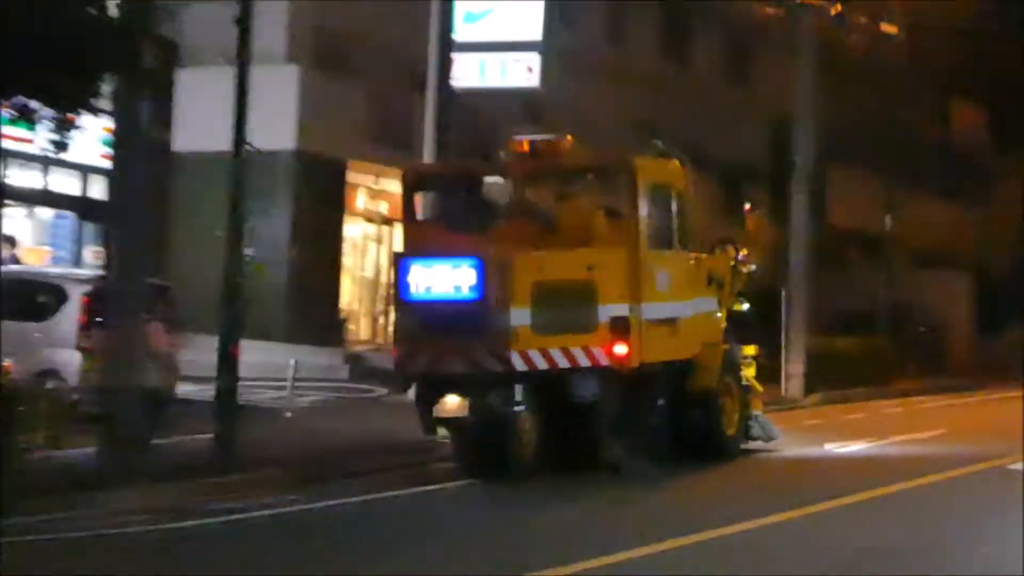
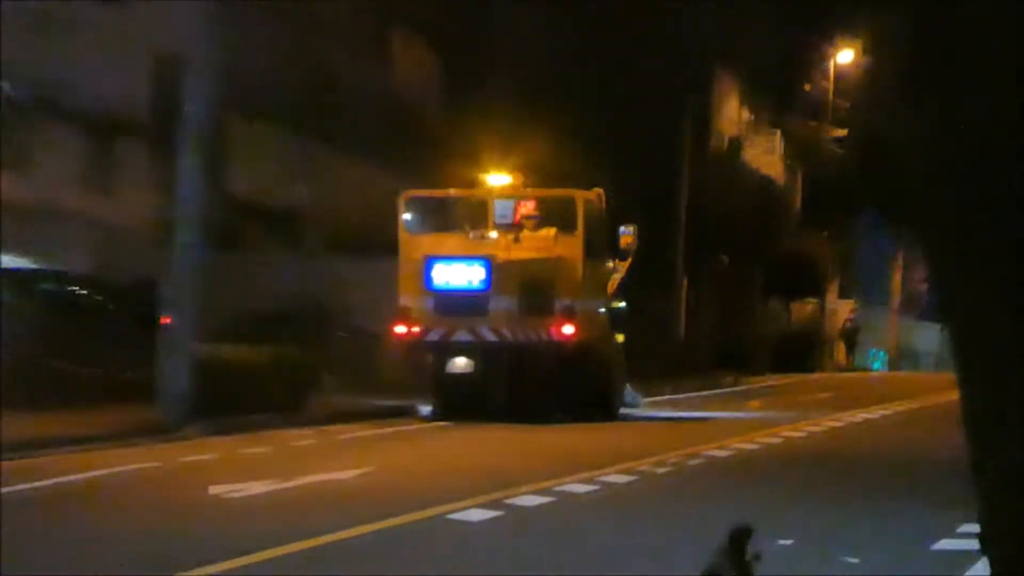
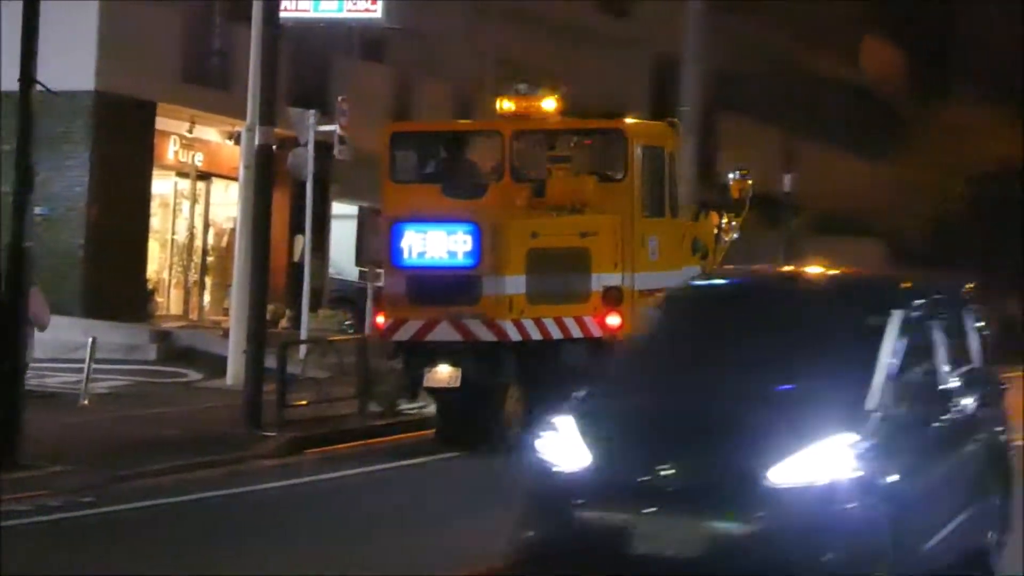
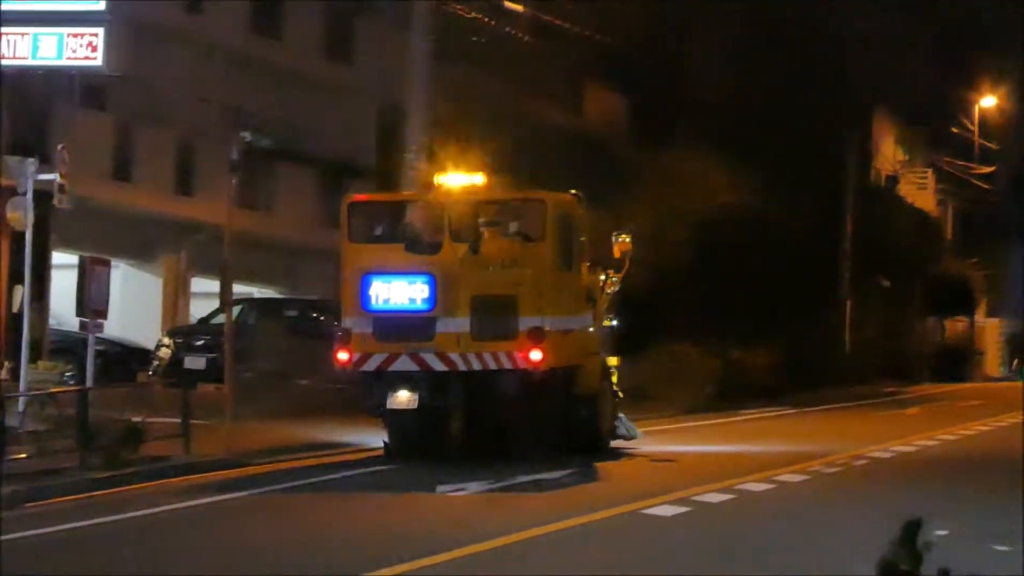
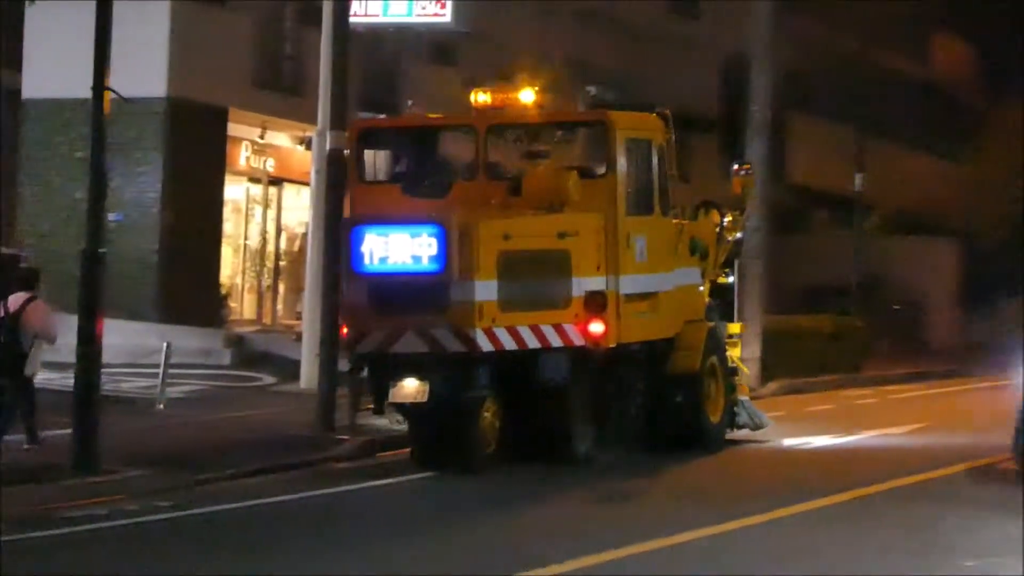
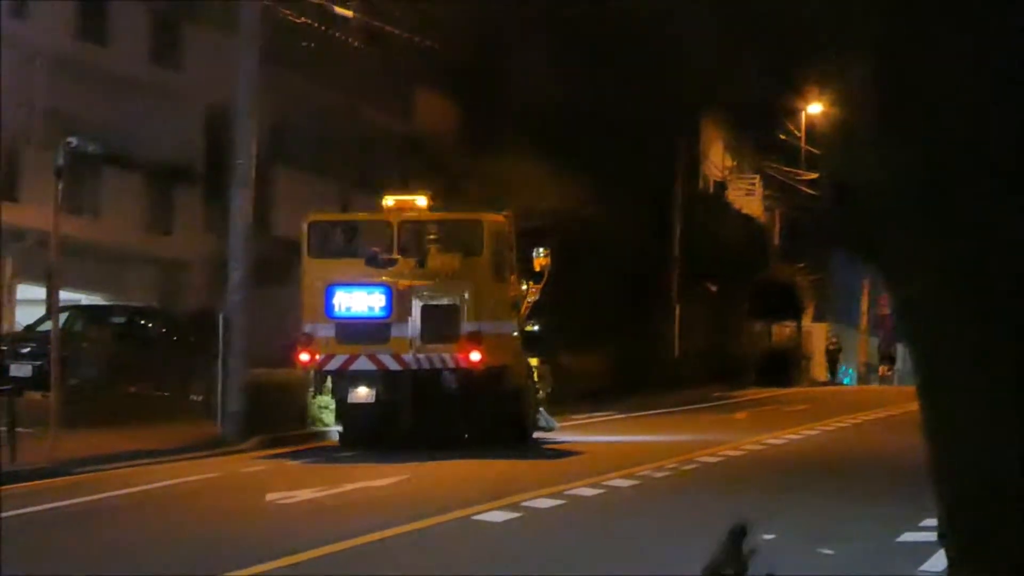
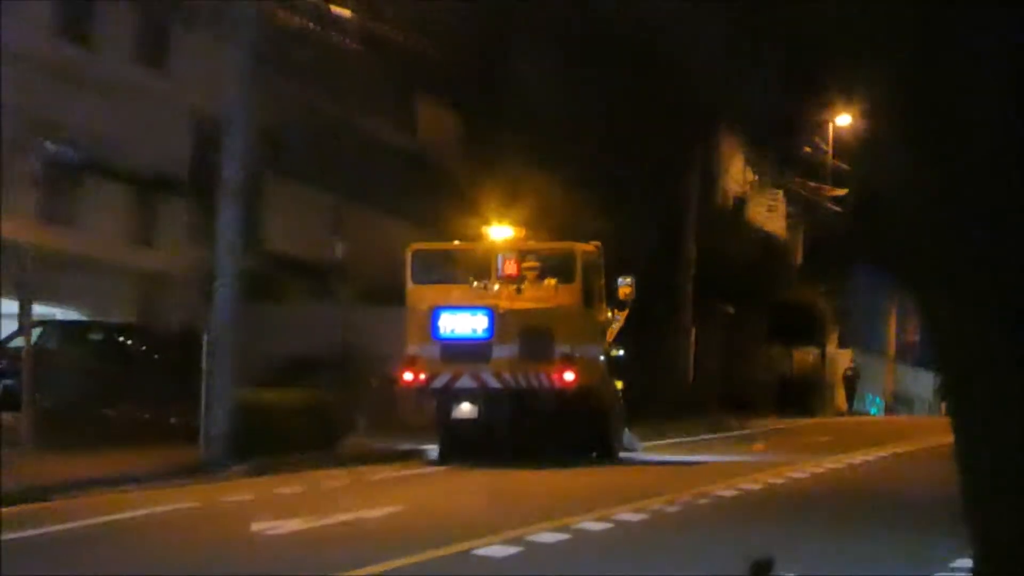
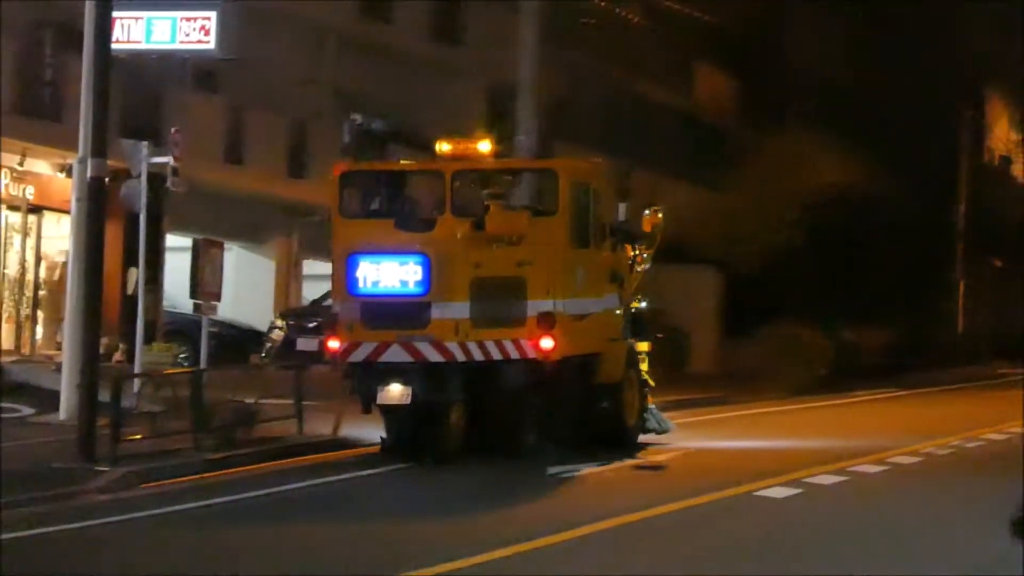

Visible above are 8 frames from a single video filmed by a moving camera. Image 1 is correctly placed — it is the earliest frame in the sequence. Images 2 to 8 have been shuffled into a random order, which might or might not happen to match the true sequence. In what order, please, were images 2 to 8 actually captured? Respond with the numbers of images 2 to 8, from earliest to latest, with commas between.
5, 3, 8, 4, 6, 7, 2
